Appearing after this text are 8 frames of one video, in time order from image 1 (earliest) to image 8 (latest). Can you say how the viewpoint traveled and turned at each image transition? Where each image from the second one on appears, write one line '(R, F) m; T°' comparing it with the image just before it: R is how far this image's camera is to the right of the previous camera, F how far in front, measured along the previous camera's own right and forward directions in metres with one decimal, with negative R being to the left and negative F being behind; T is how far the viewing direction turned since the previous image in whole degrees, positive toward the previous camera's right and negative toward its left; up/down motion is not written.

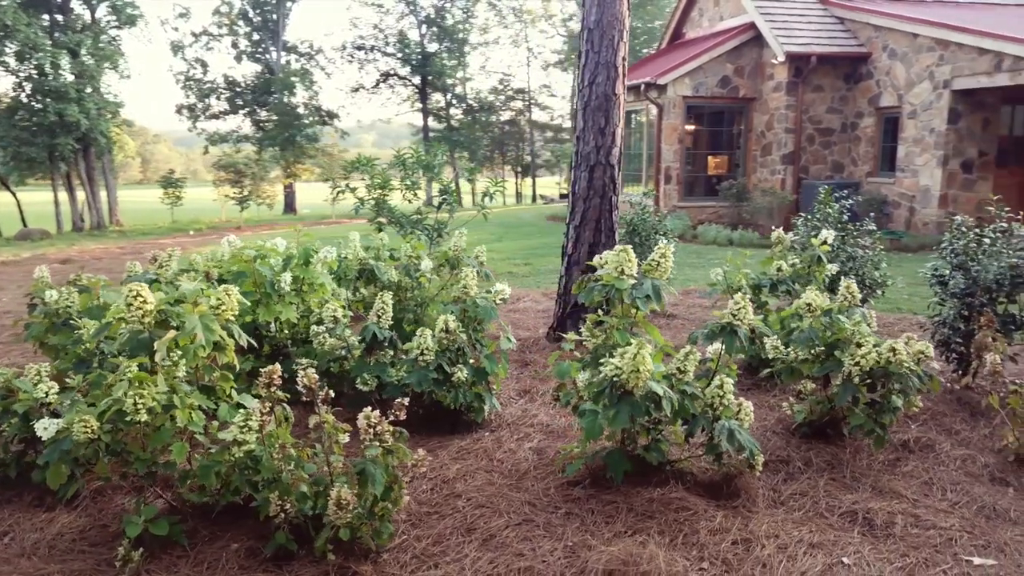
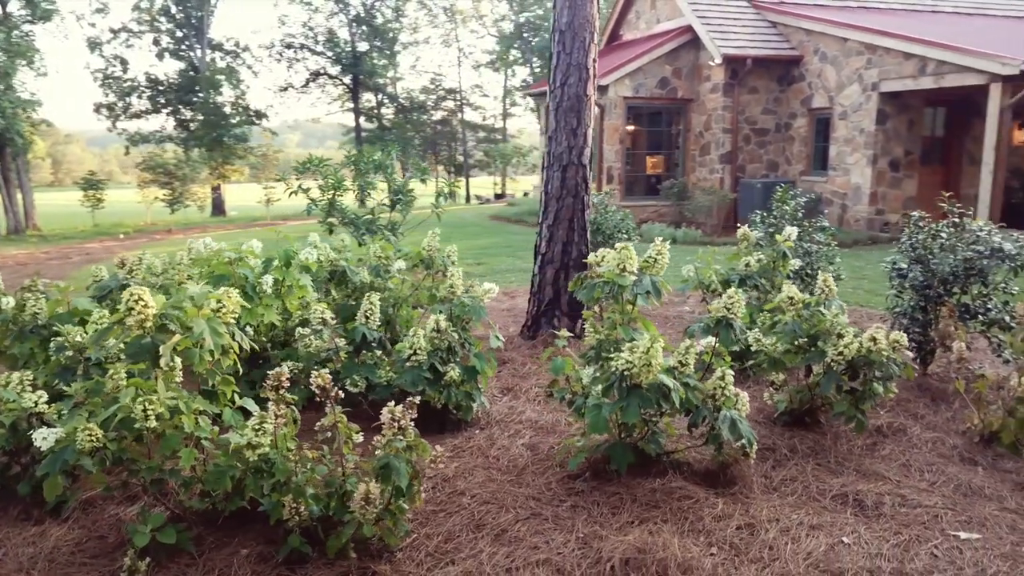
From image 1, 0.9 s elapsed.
(-0.2, 0.0) m; +5°
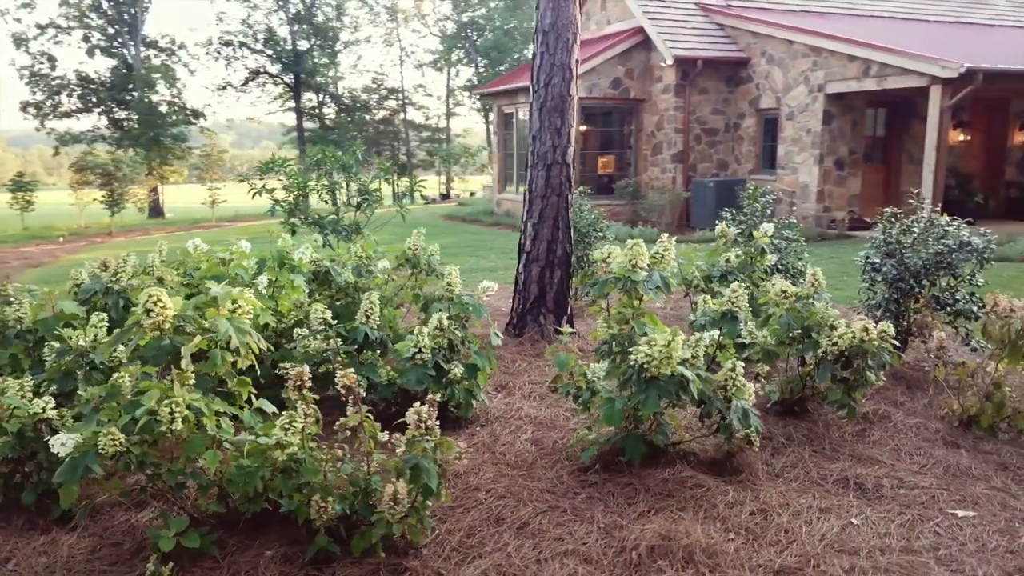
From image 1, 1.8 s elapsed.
(-0.3, 0.0) m; +4°
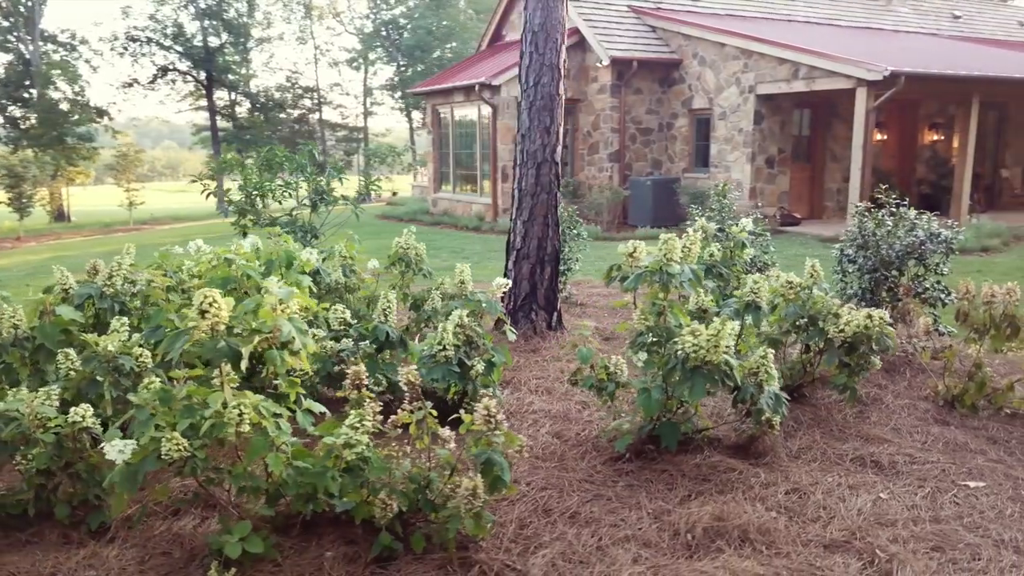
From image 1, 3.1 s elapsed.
(-0.4, 0.0) m; +6°
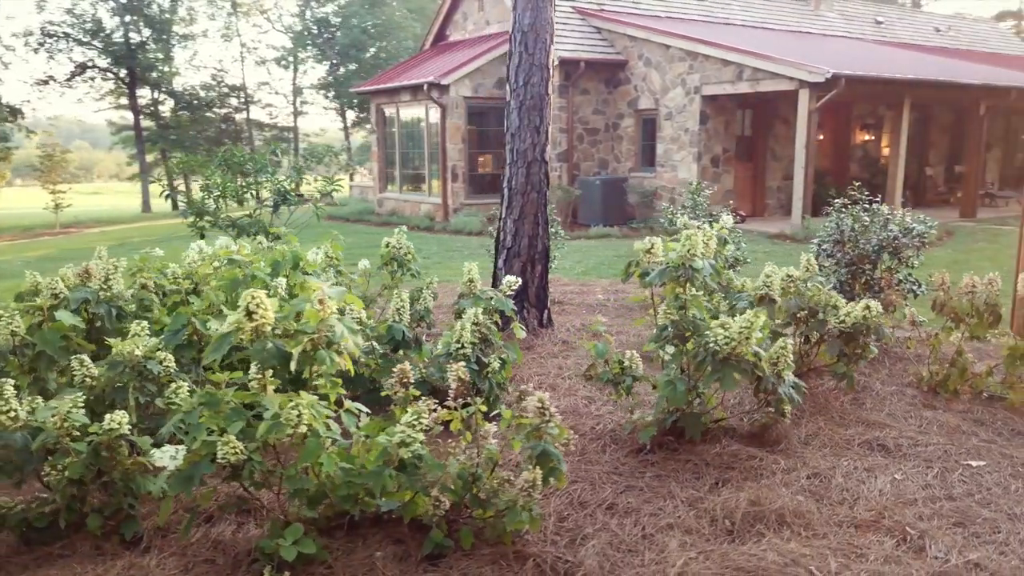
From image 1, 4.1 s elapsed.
(-0.4, 0.0) m; +5°
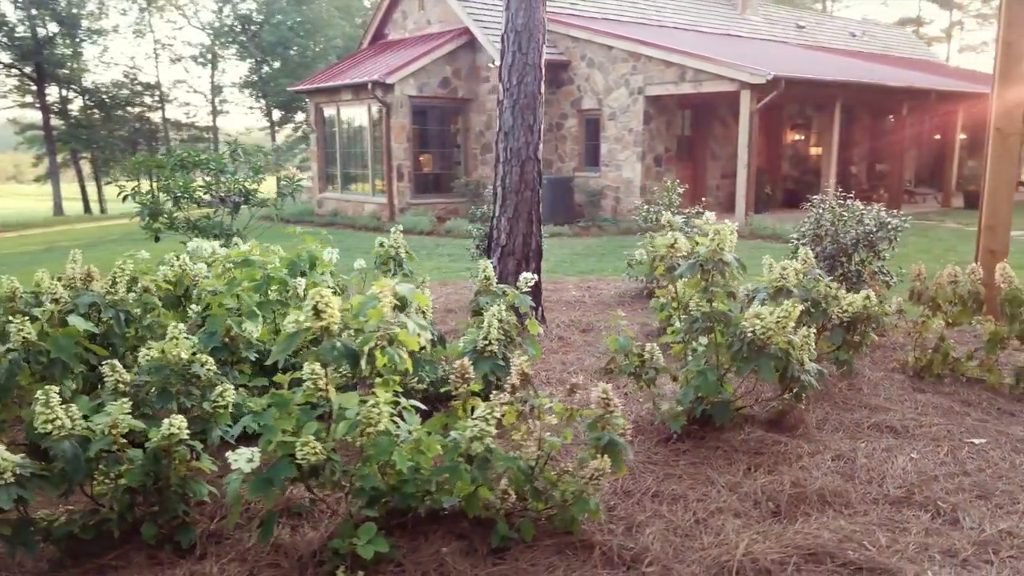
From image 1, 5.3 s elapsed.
(-0.4, 0.0) m; +5°
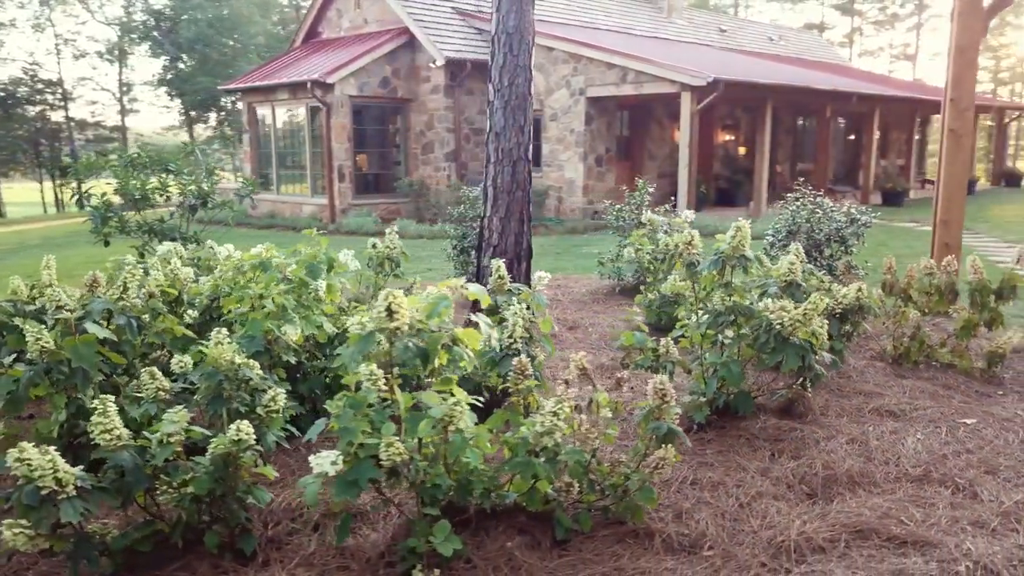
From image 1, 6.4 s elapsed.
(-0.4, 0.0) m; +6°
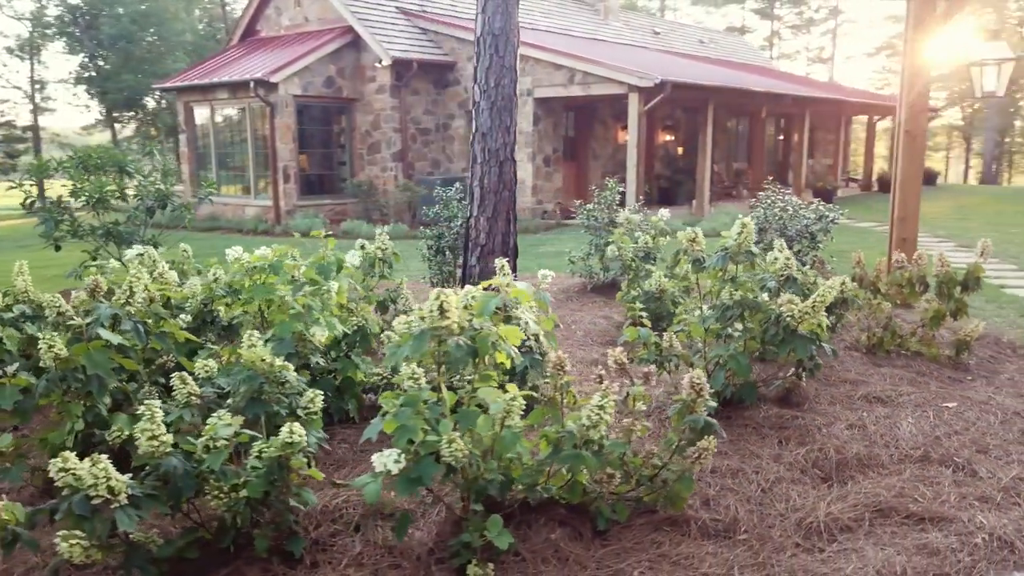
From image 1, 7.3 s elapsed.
(-0.4, 0.0) m; +5°
